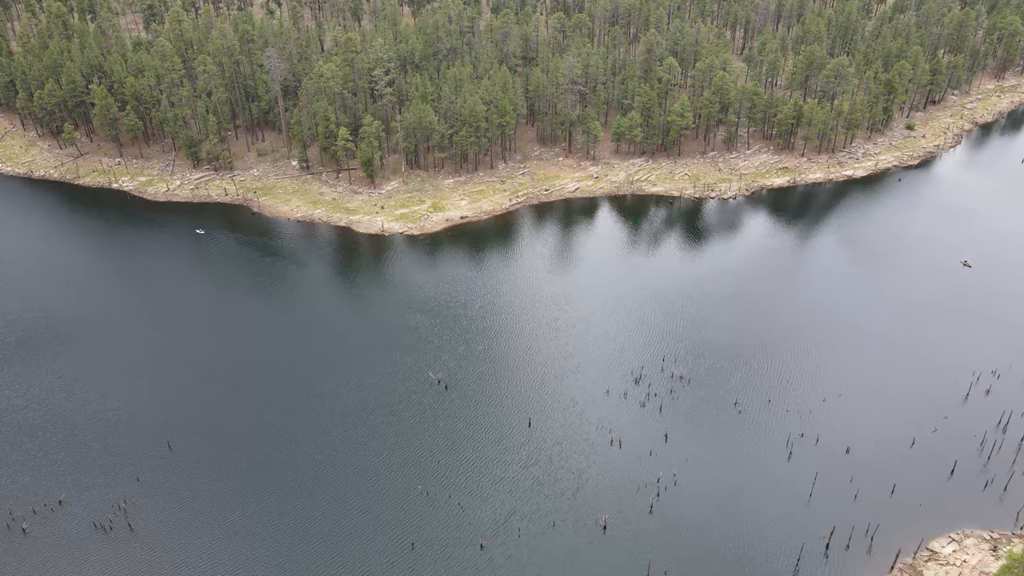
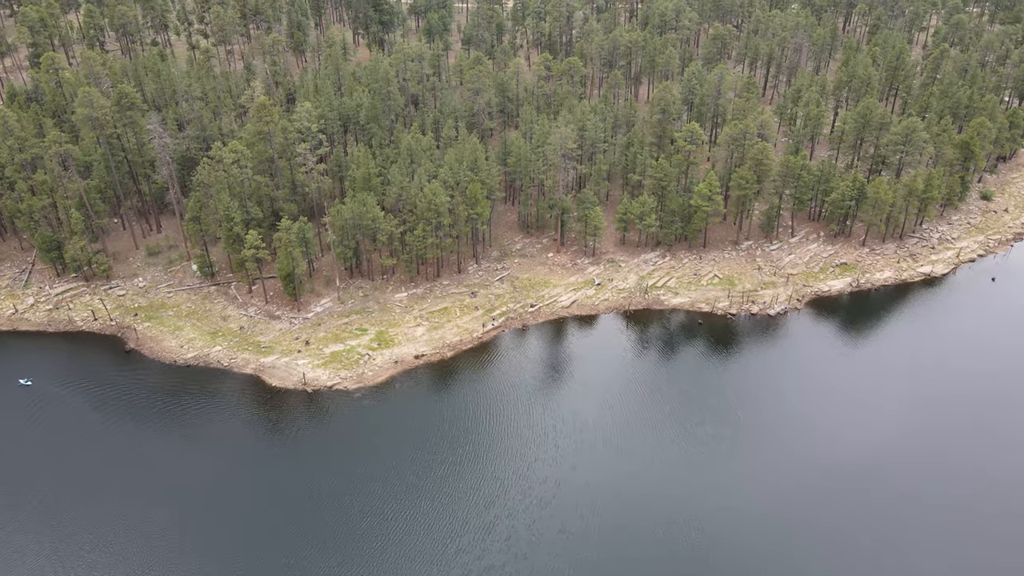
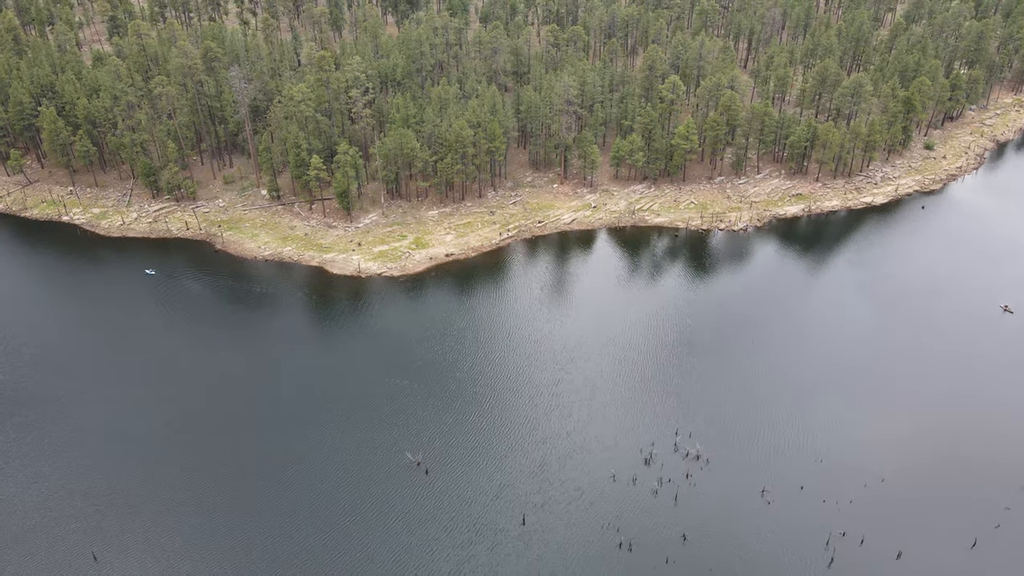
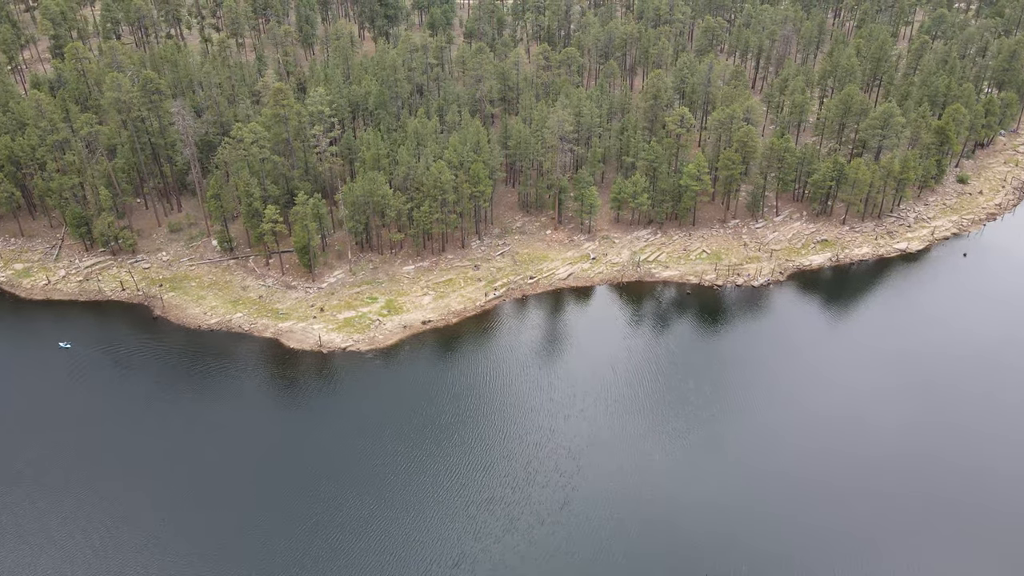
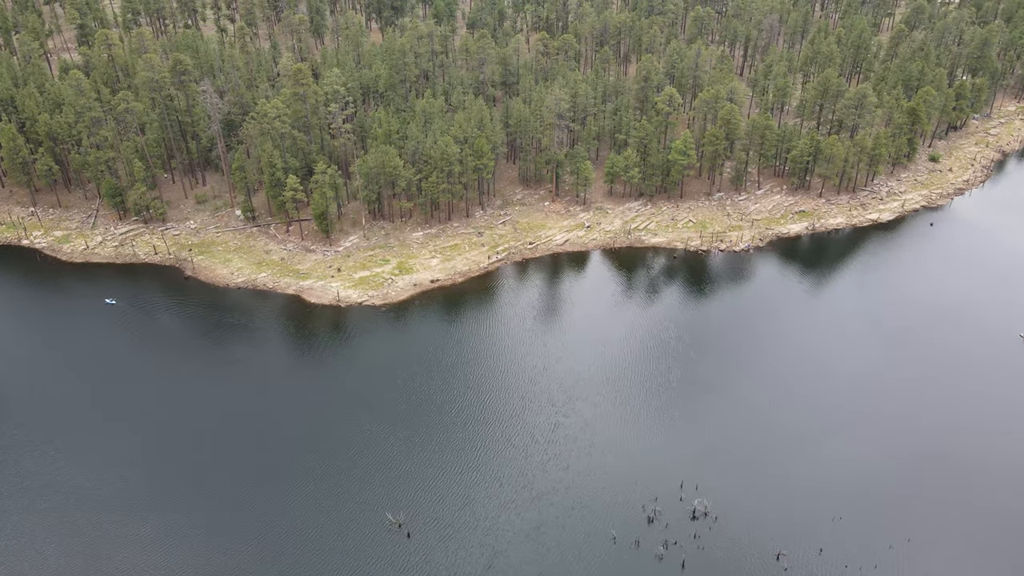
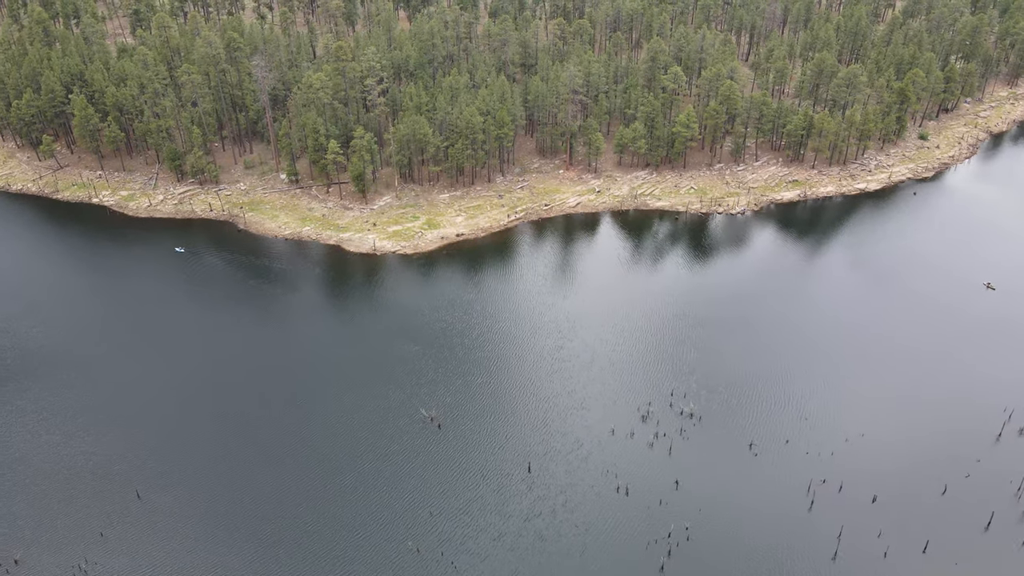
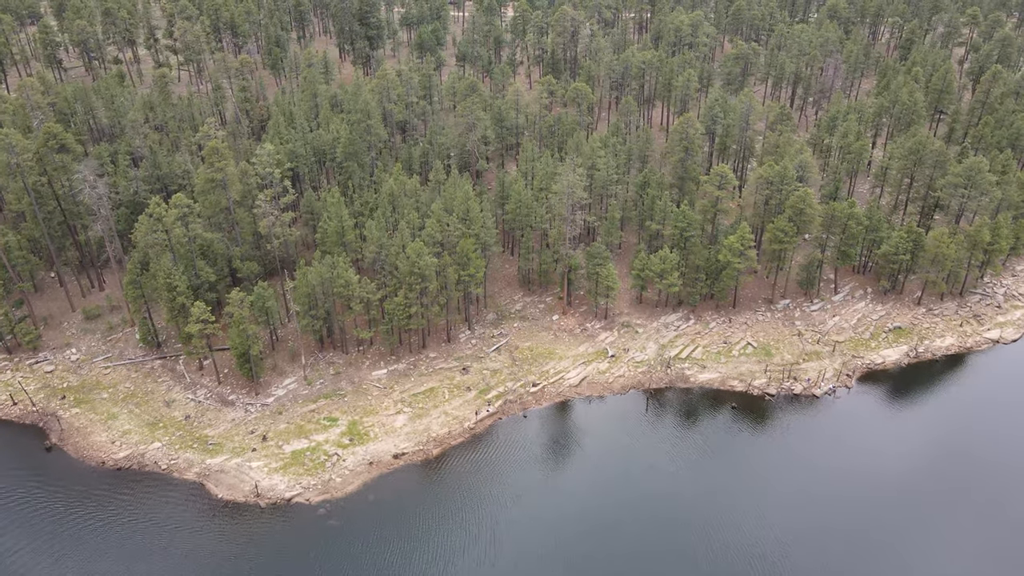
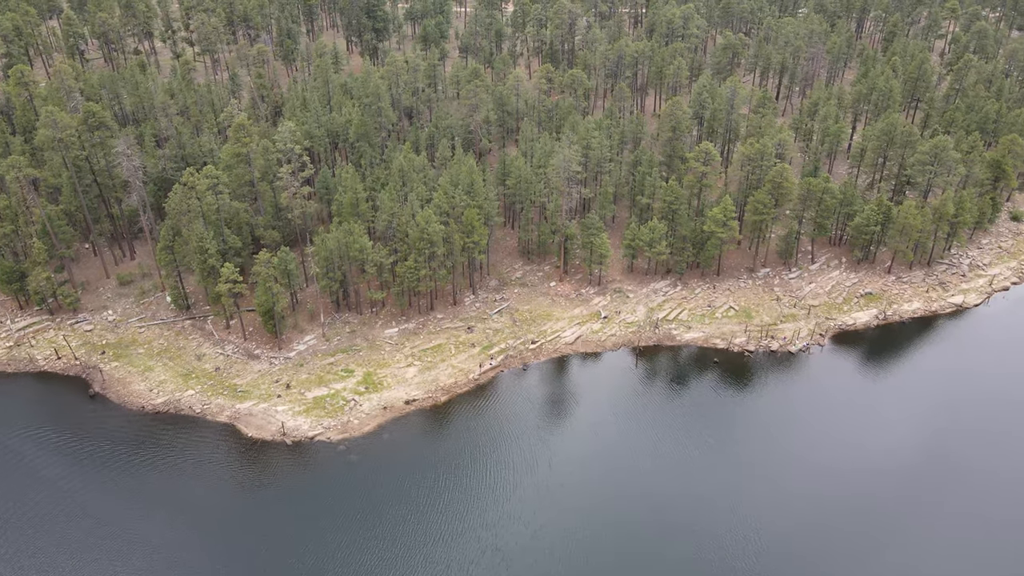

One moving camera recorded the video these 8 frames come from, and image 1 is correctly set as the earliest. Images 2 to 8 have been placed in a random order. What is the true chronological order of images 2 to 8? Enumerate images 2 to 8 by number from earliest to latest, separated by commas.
6, 3, 5, 4, 2, 8, 7
